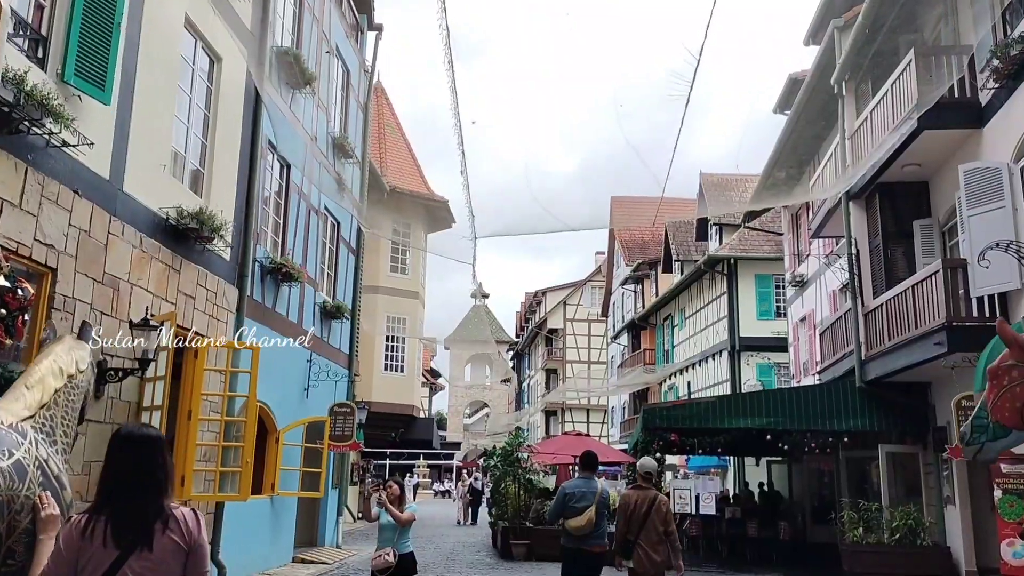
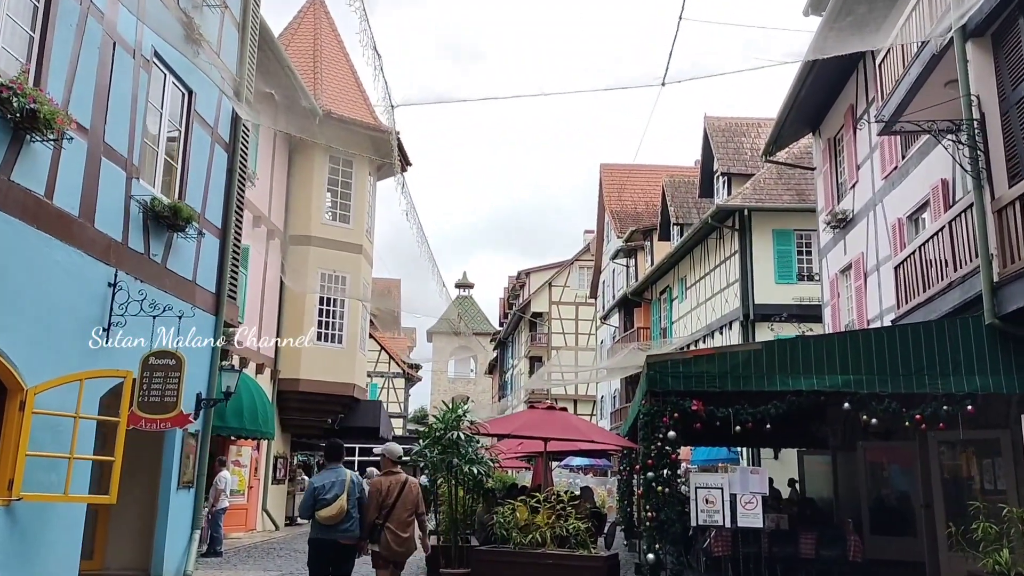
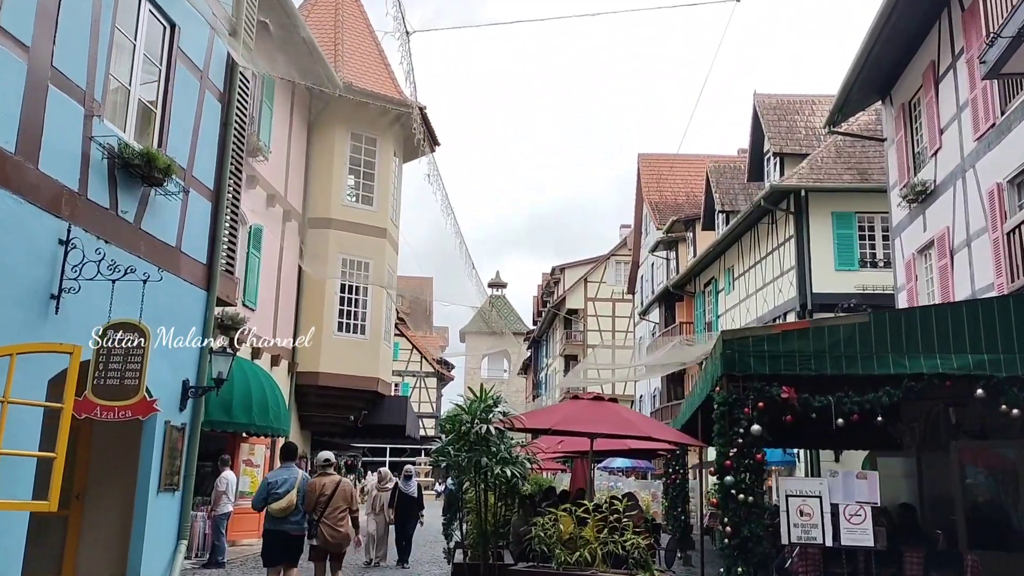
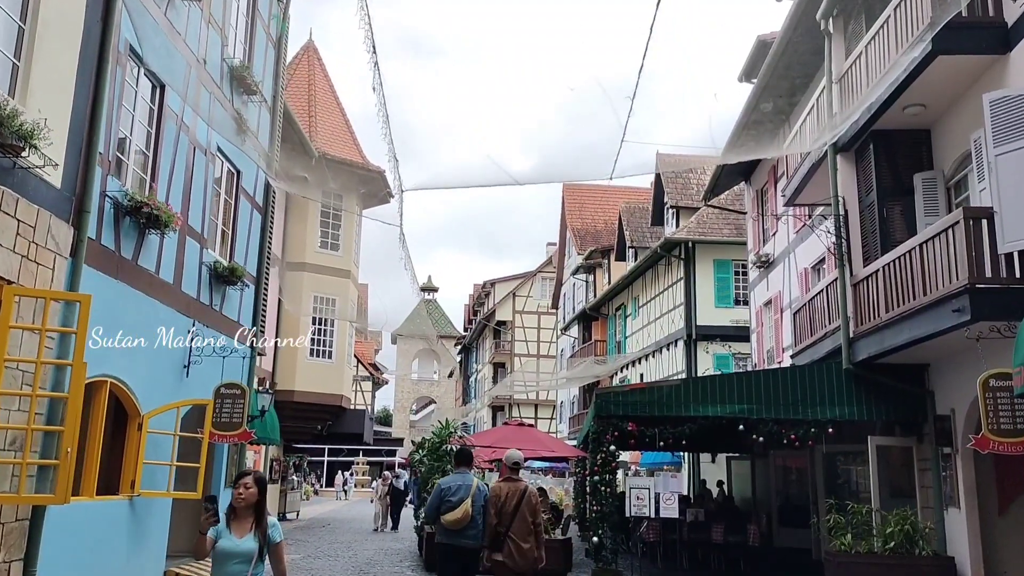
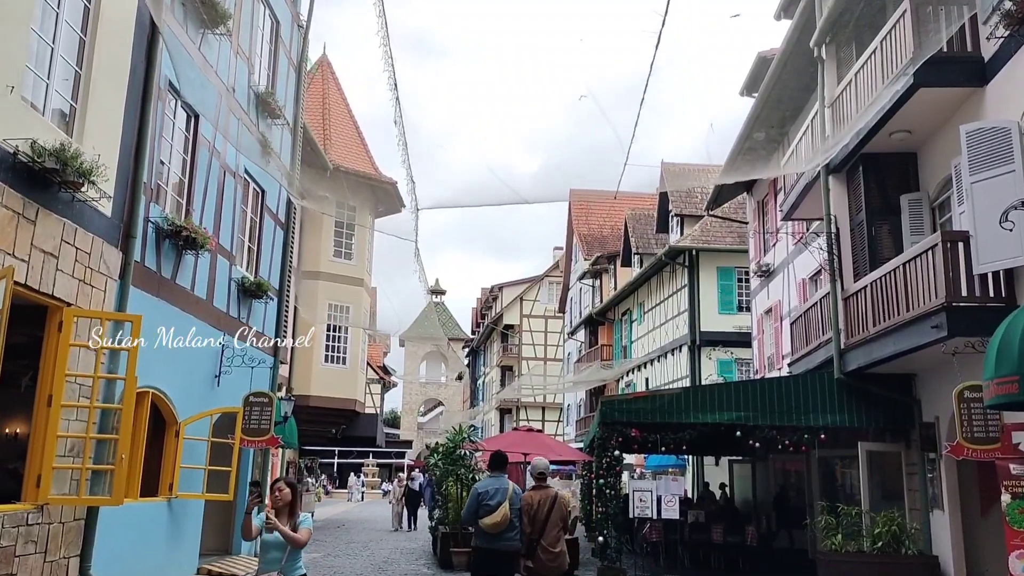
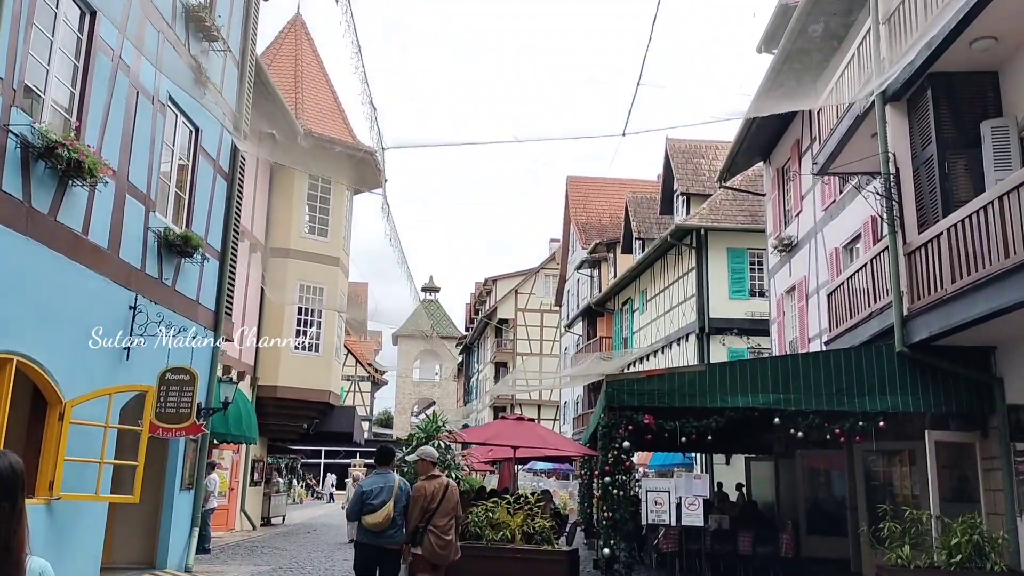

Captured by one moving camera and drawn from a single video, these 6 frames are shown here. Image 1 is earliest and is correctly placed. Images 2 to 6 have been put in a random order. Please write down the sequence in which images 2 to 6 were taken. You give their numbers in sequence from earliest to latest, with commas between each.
5, 4, 6, 2, 3
